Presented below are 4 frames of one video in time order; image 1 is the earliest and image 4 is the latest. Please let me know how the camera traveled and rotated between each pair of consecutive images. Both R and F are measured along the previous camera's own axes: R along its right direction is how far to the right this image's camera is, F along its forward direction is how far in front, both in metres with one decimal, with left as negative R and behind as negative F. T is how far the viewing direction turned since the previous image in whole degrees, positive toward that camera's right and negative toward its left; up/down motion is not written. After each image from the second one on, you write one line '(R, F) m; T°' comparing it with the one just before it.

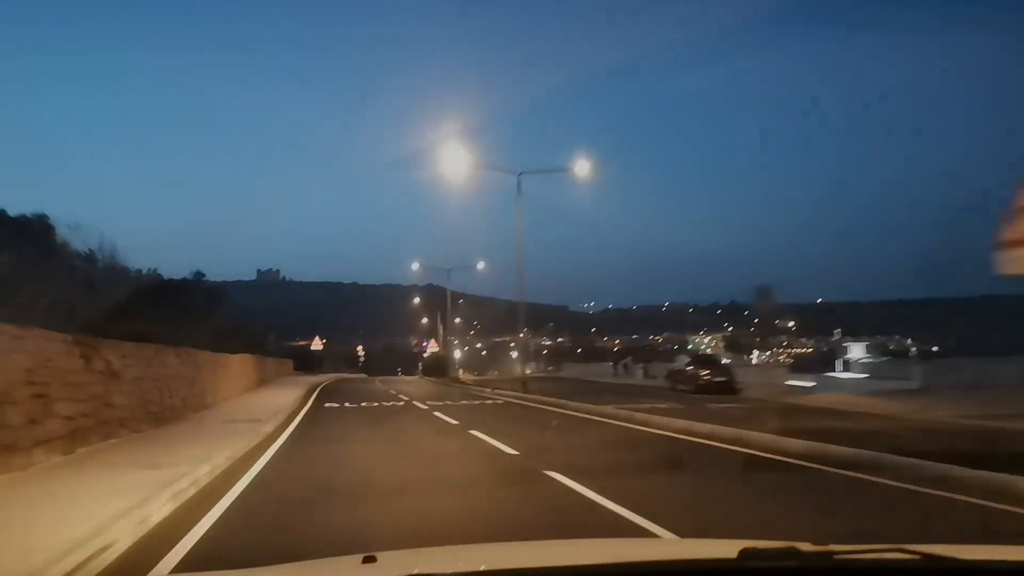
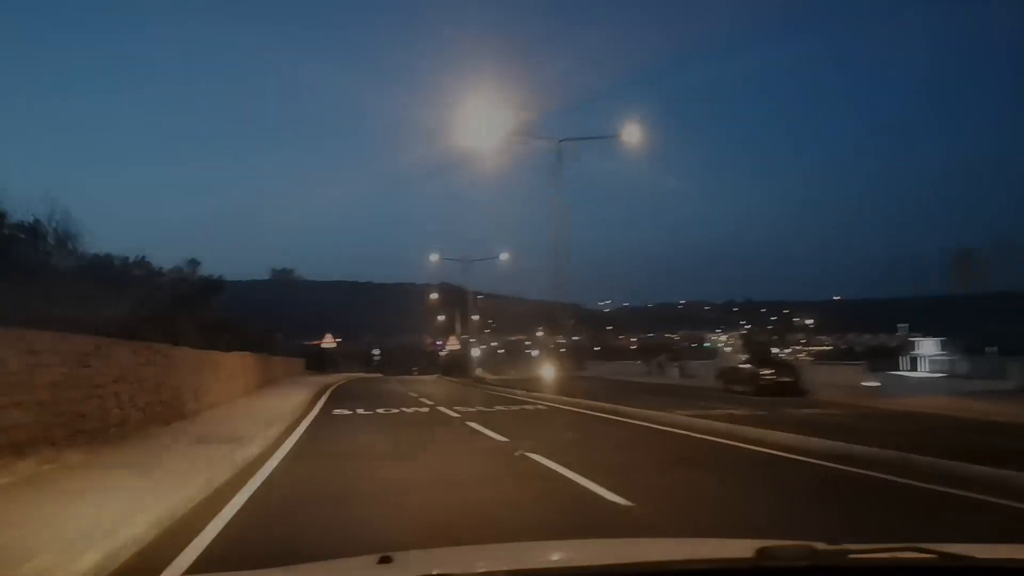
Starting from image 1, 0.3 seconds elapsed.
(-1.7, +4.0) m; -1°
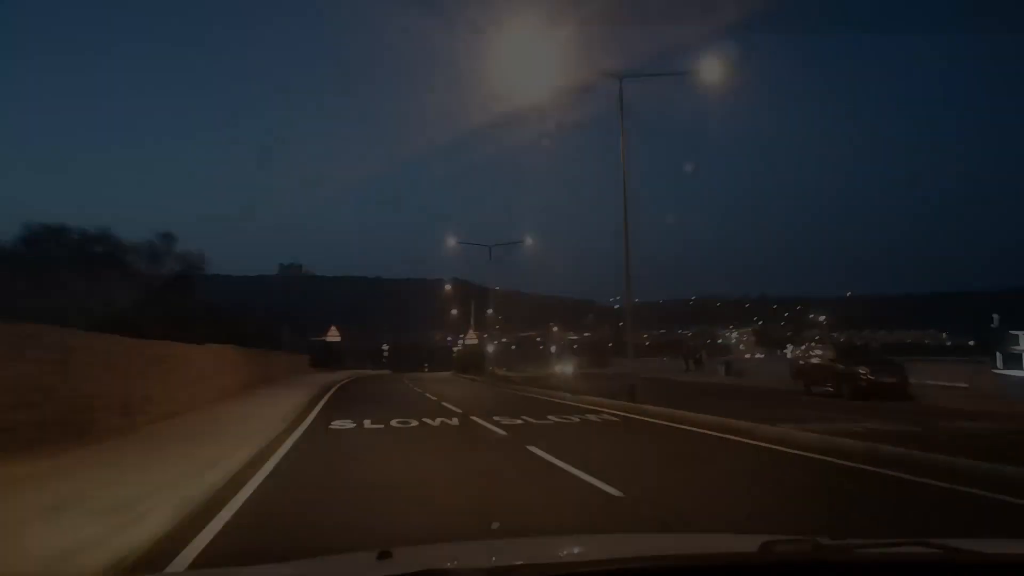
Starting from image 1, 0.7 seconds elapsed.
(+1.0, -2.1) m; -1°
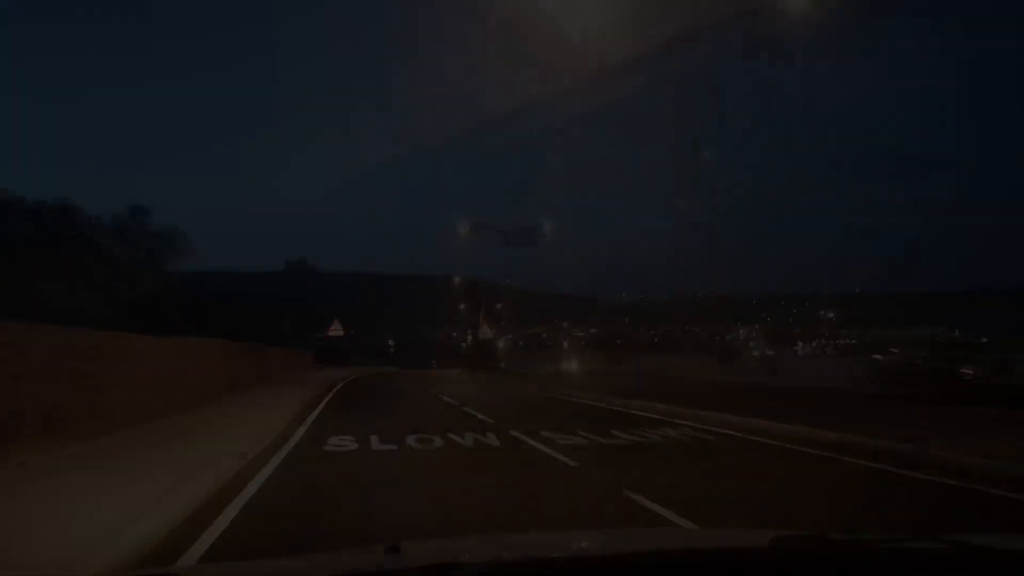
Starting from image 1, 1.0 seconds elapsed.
(+1.6, +0.1) m; -12°
